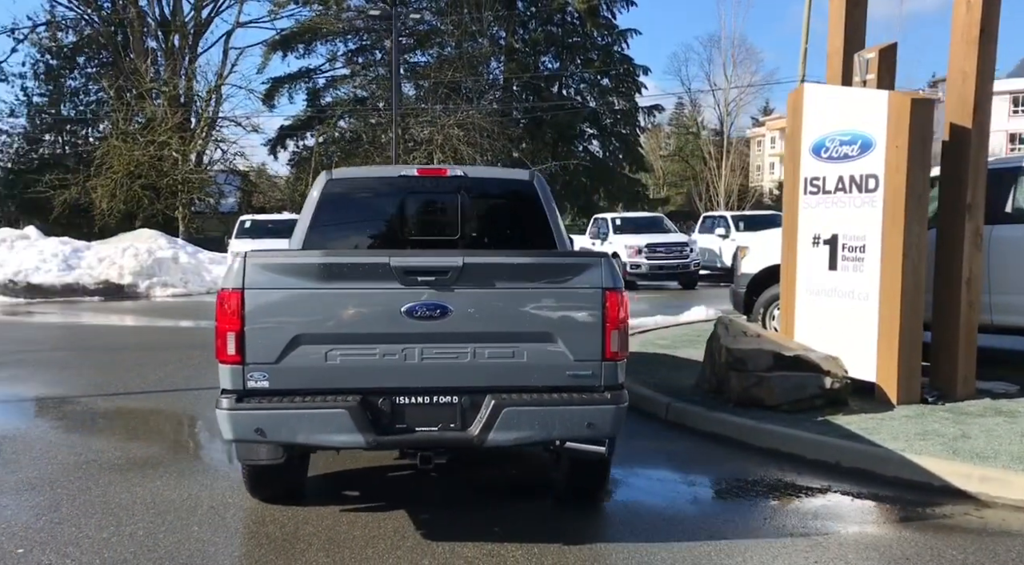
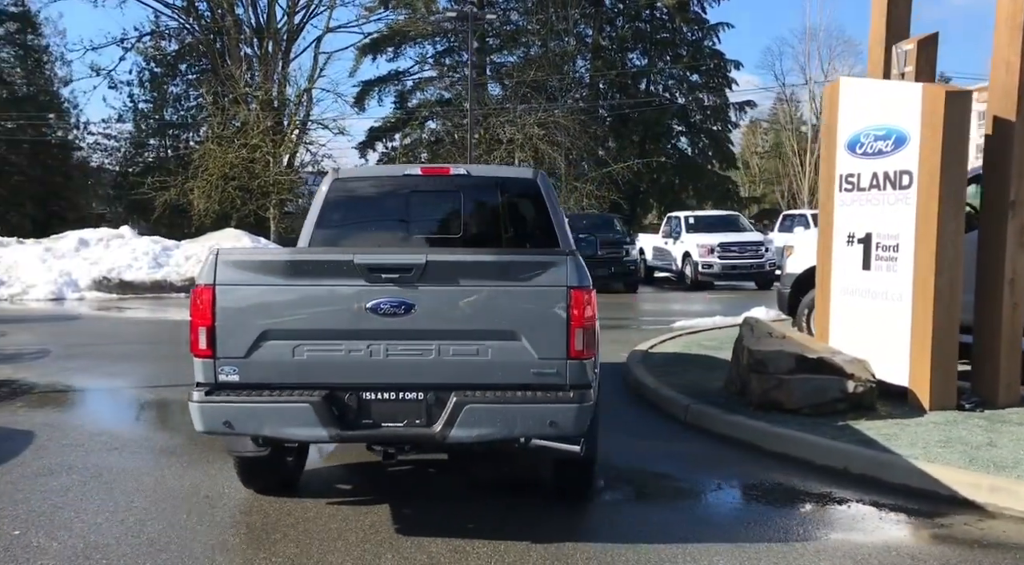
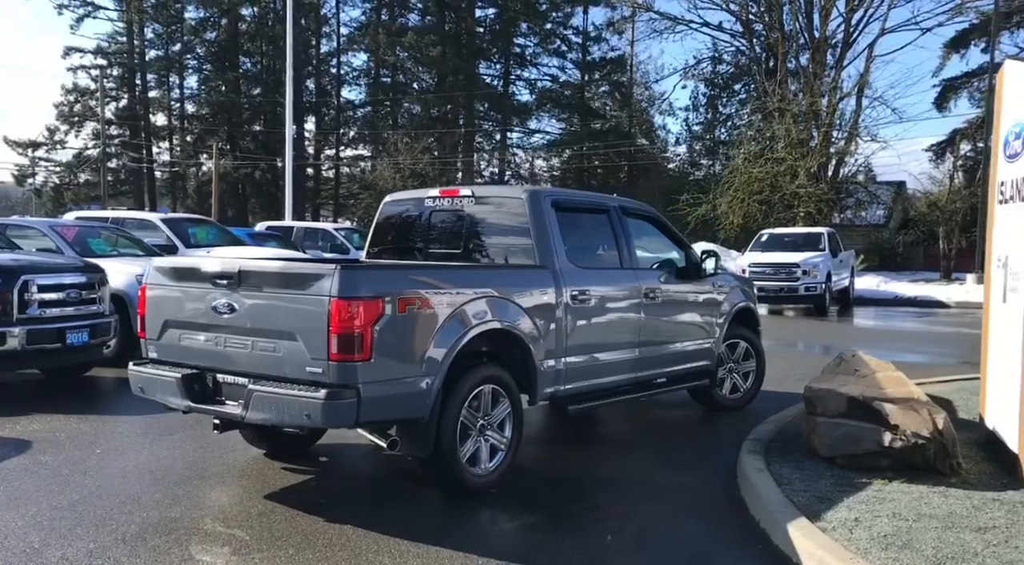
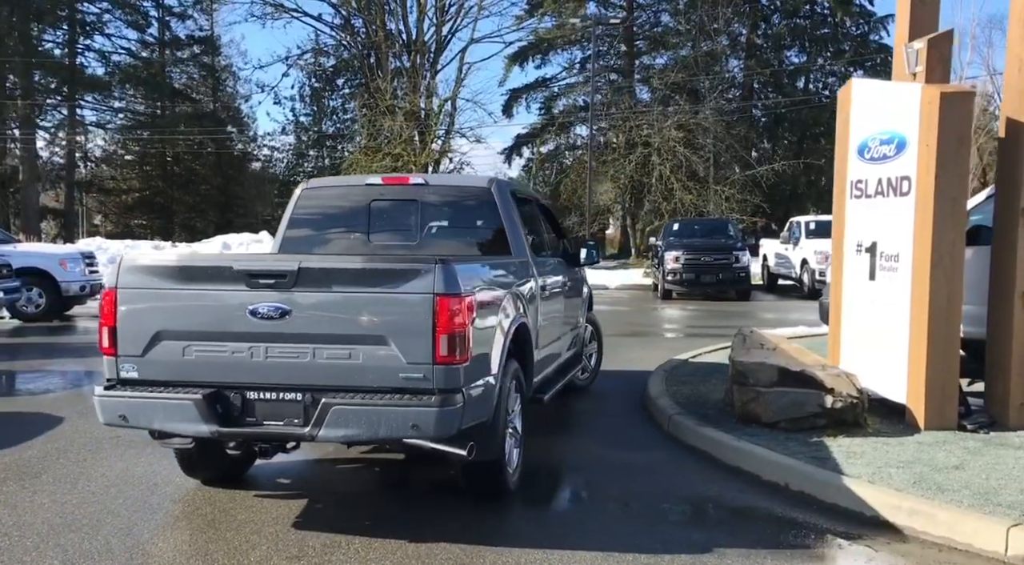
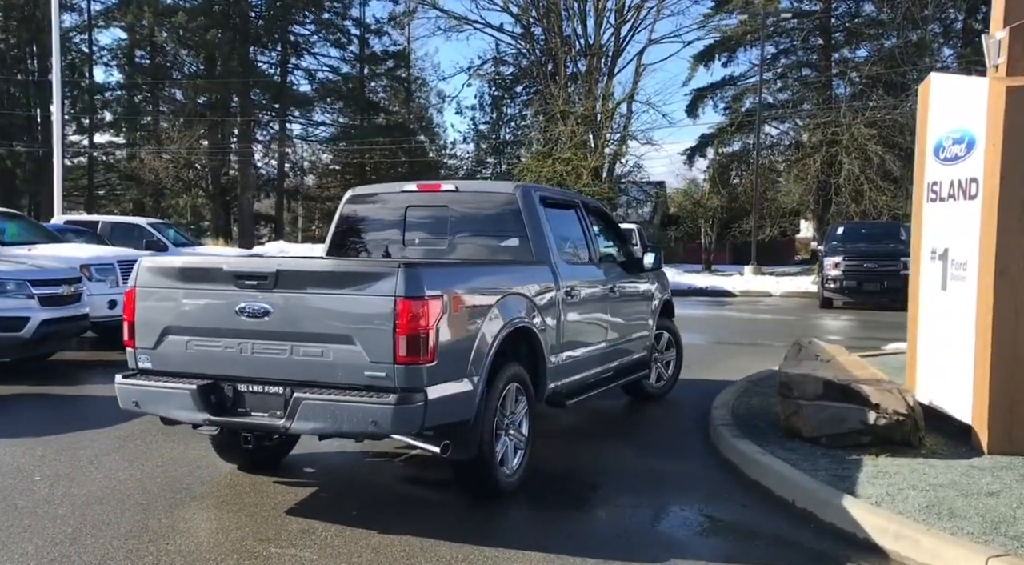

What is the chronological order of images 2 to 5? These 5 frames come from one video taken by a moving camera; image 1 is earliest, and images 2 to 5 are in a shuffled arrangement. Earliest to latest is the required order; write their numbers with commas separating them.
2, 4, 5, 3
